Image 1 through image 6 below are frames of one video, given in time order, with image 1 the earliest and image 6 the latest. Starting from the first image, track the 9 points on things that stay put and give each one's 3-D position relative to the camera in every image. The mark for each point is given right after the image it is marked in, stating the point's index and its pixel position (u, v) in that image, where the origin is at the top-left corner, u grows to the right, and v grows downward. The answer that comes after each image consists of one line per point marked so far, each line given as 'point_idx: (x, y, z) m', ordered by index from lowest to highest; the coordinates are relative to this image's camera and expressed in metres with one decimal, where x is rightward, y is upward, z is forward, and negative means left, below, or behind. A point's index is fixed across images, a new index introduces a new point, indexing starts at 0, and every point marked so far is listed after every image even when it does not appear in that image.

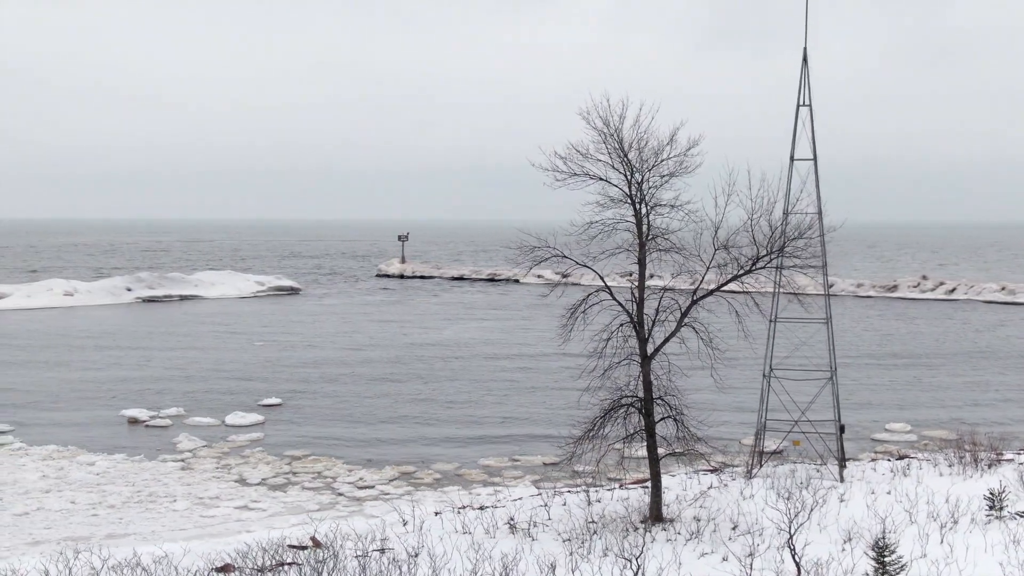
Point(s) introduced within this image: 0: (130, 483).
0: (-8.3, -4.3, +17.5) m
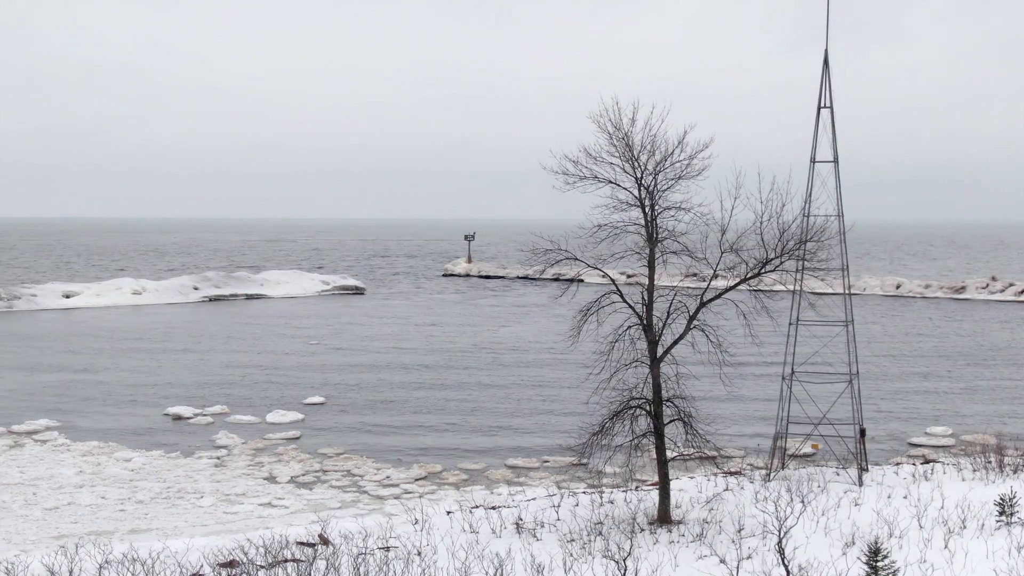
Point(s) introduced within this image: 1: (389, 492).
0: (-8.0, -4.4, +18.2) m
1: (-2.8, -4.6, +17.7) m
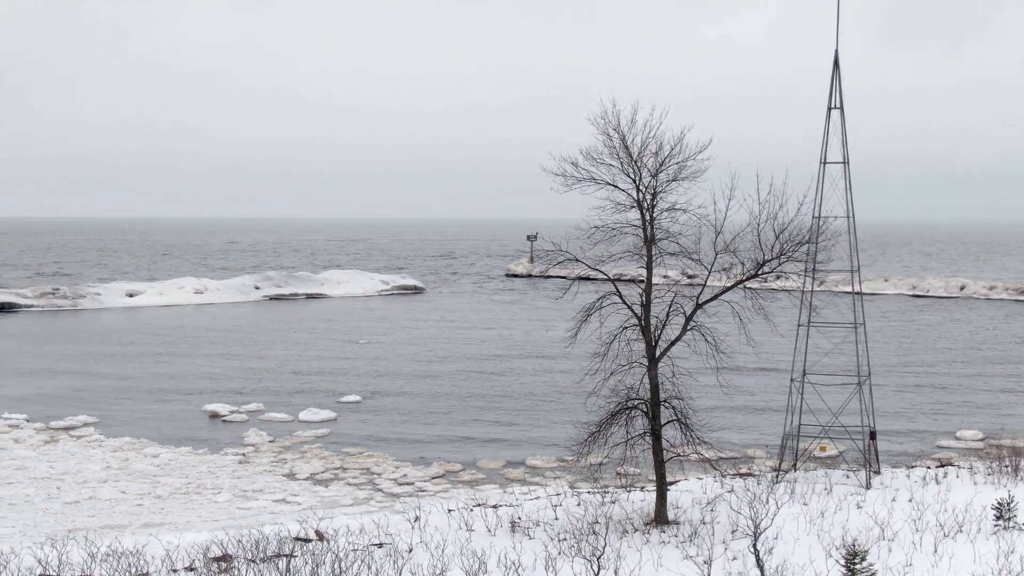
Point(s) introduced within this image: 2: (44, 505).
0: (-7.7, -4.4, +18.7) m
1: (-2.5, -4.6, +18.2) m
2: (-10.0, -4.6, +16.6) m
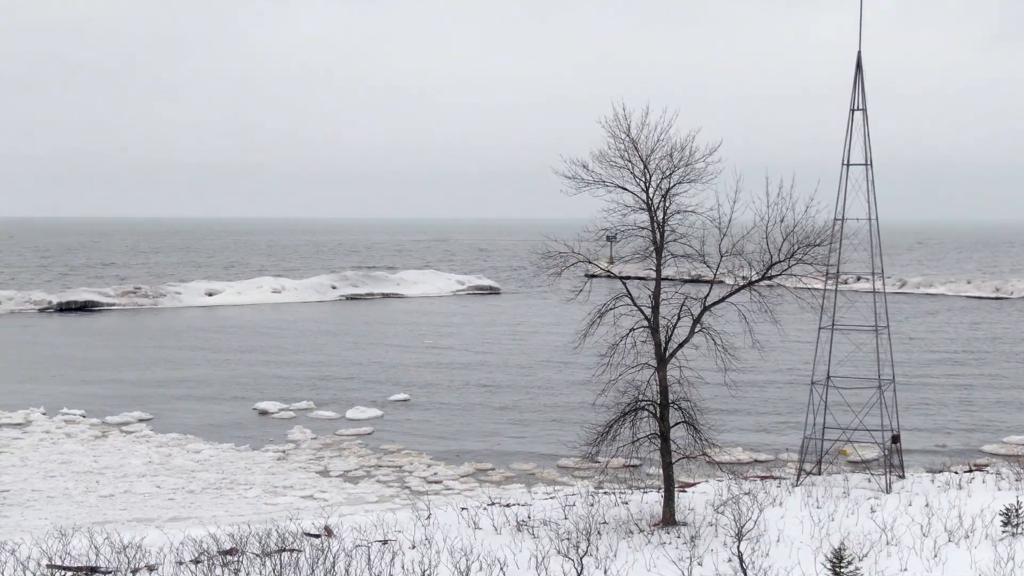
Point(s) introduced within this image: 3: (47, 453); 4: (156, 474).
0: (-7.1, -4.4, +19.3) m
1: (-1.9, -4.7, +18.7) m
2: (-9.4, -4.6, +17.2) m
3: (-11.3, -4.1, +19.5) m
4: (-8.5, -4.4, +18.8) m
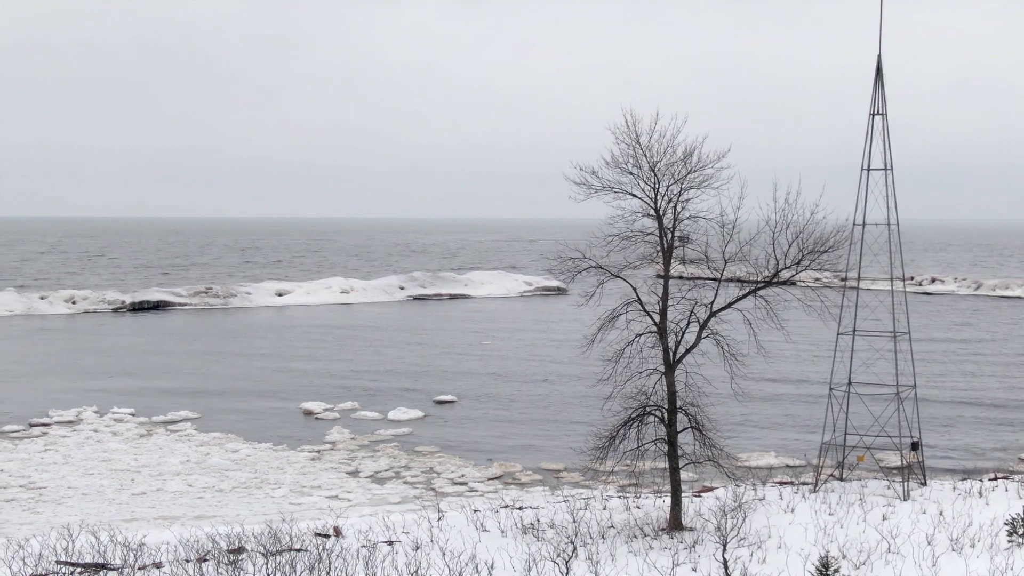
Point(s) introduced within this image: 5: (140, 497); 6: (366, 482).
0: (-6.5, -4.5, +19.8) m
1: (-1.4, -4.9, +19.2) m
2: (-8.8, -4.6, +17.8) m
3: (-10.7, -4.1, +20.1) m
4: (-7.9, -4.5, +19.3) m
5: (-8.2, -4.7, +17.8) m
6: (-3.6, -4.8, +19.4) m
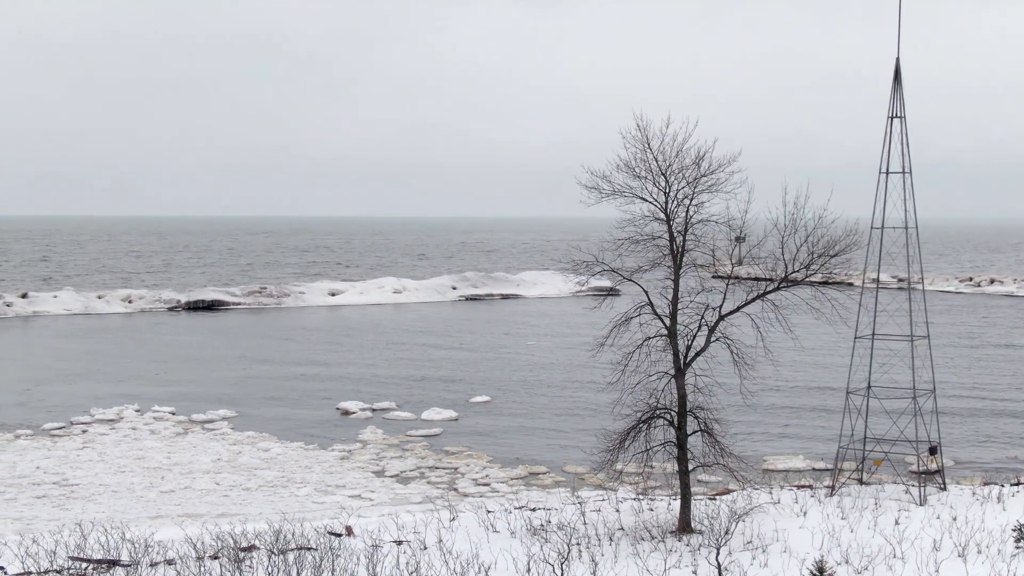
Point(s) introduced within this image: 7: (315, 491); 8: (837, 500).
0: (-6.0, -4.6, +20.2) m
1: (-0.8, -5.0, +19.6) m
2: (-8.3, -4.7, +18.2) m
3: (-10.1, -4.2, +20.5) m
4: (-7.3, -4.6, +19.7) m
5: (-7.6, -4.7, +18.3) m
6: (-3.0, -4.8, +19.8) m
7: (-4.5, -4.9, +19.1) m
8: (+7.5, -4.7, +17.8) m
